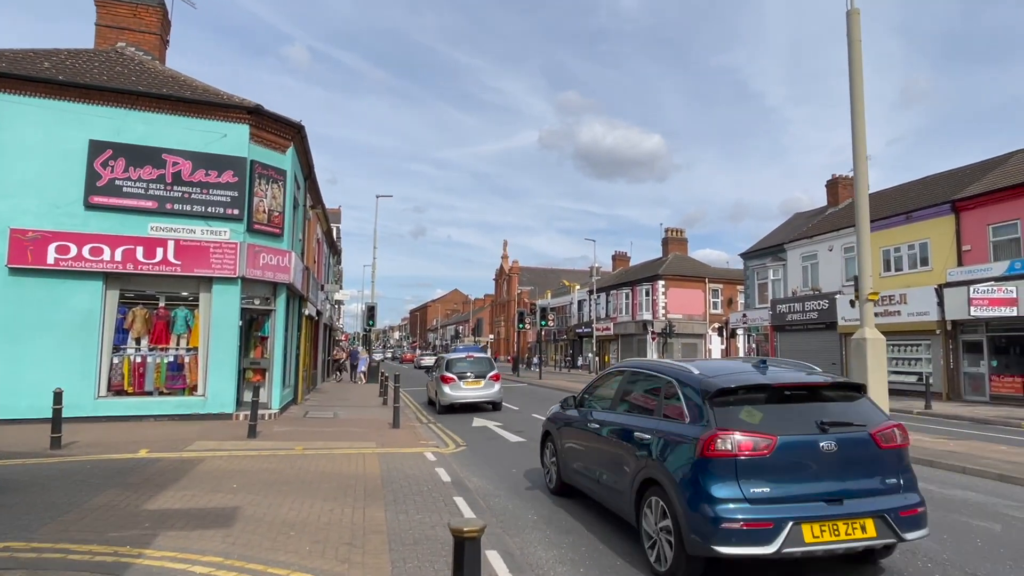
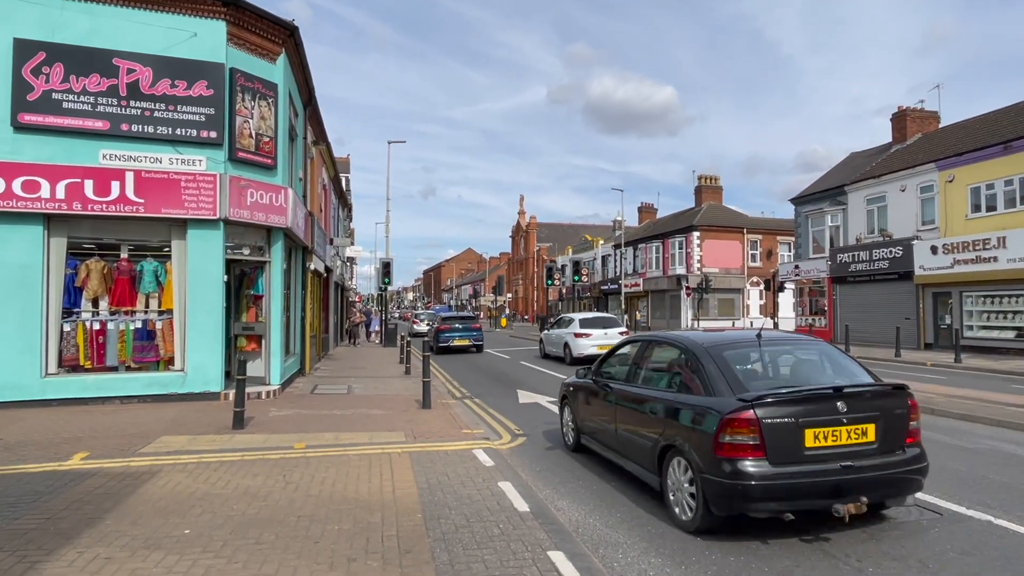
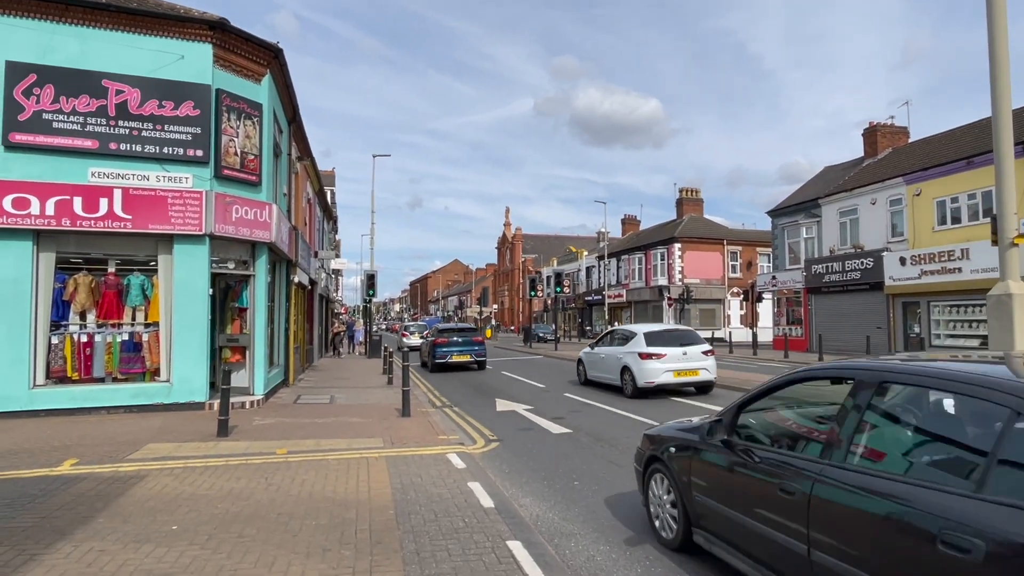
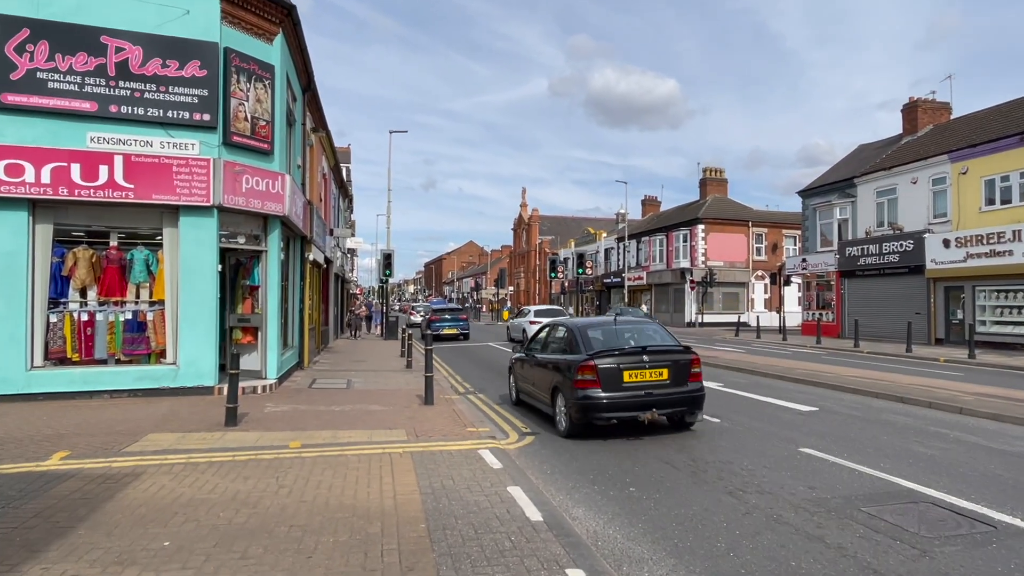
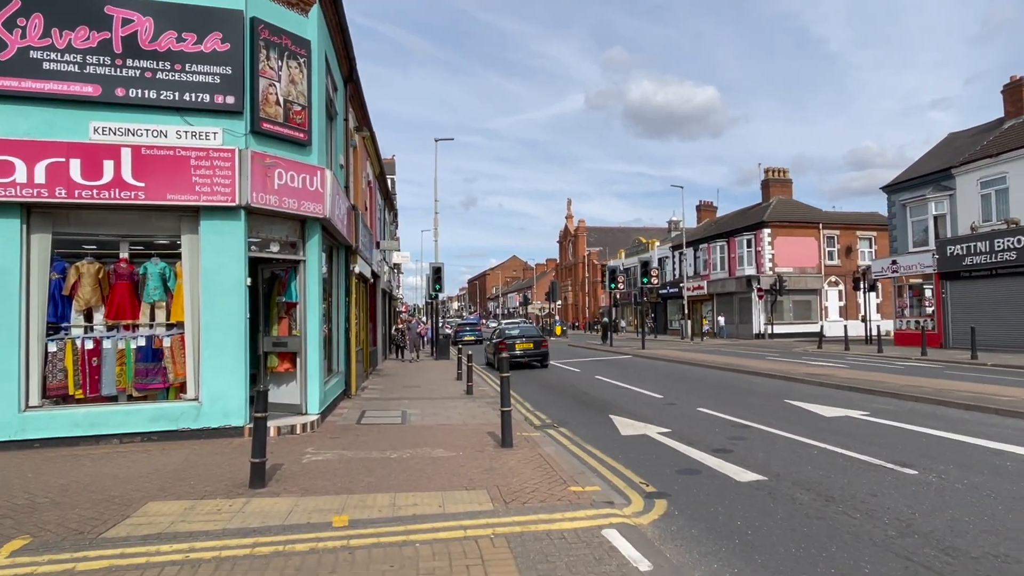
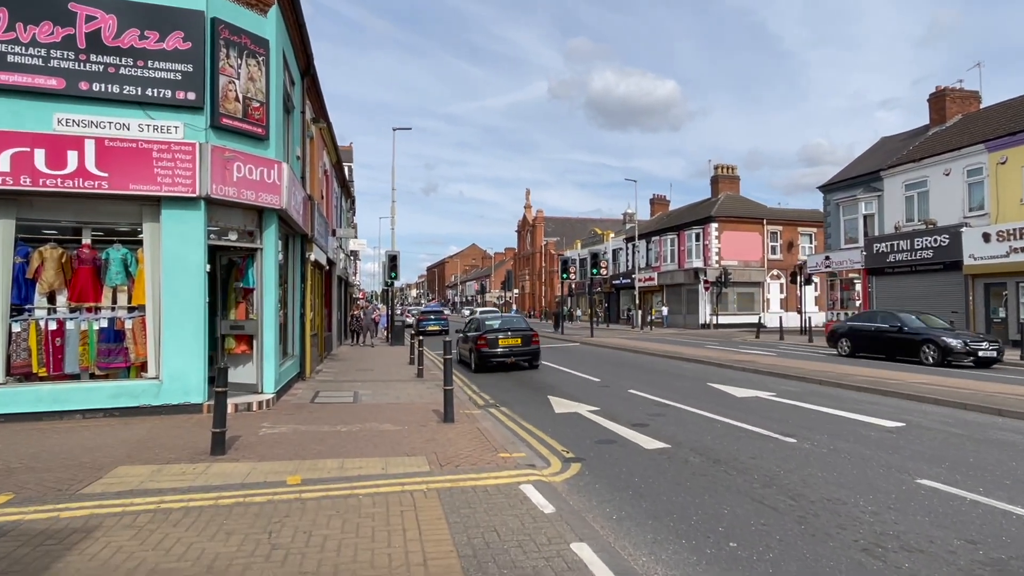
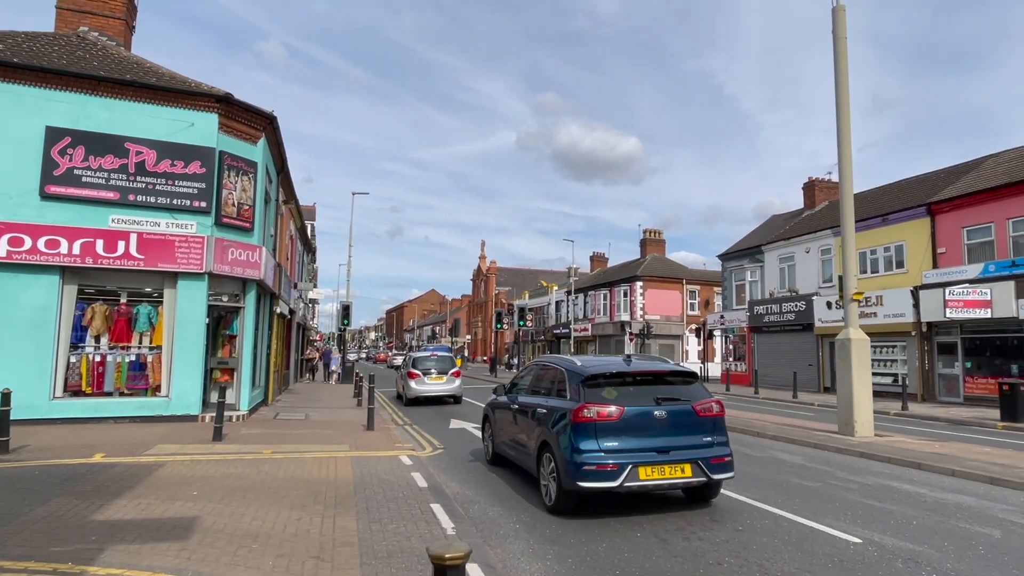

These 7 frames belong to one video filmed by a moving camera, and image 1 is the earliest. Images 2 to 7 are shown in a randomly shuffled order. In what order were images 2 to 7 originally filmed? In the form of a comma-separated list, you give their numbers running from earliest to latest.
7, 3, 2, 4, 6, 5
